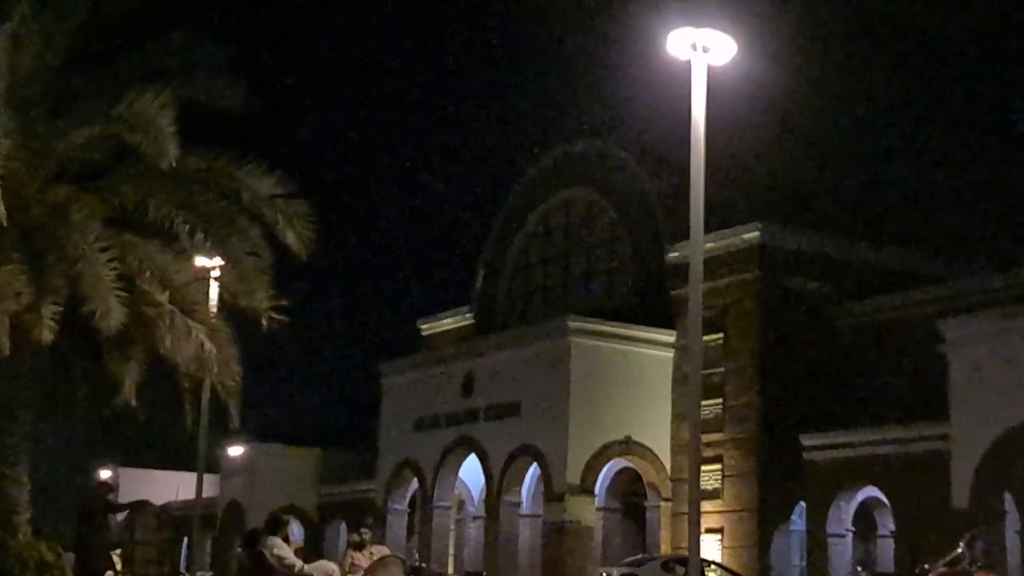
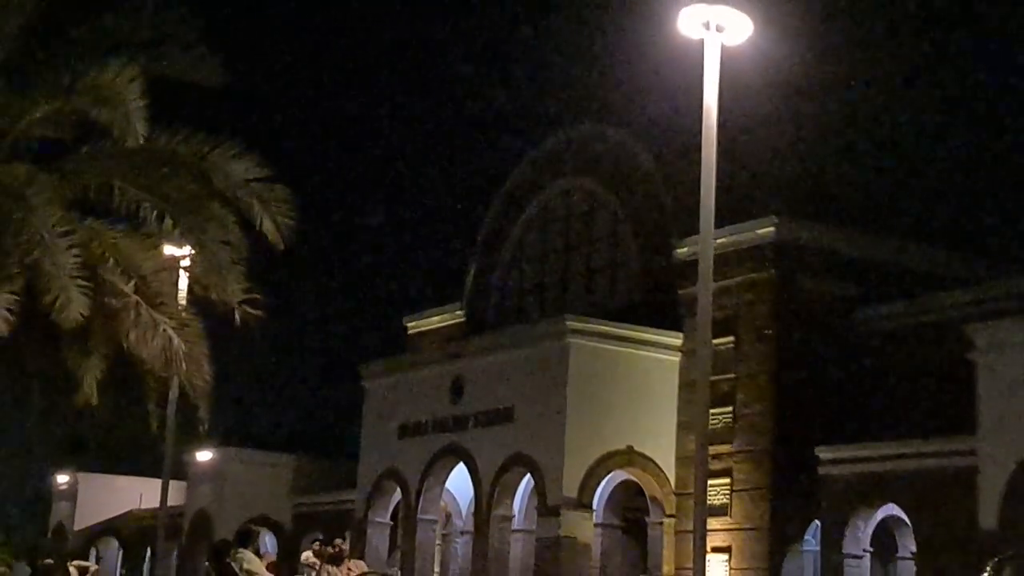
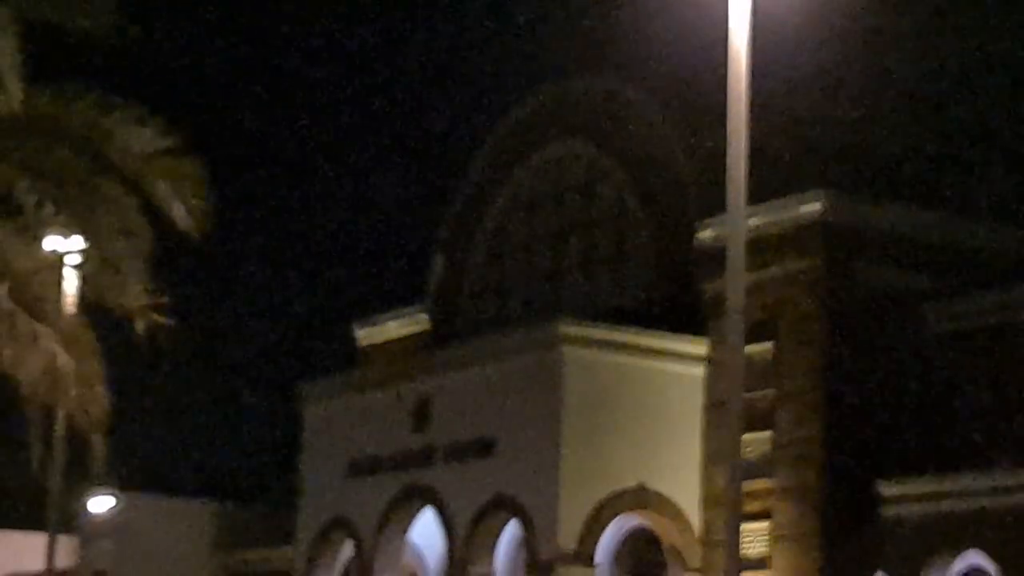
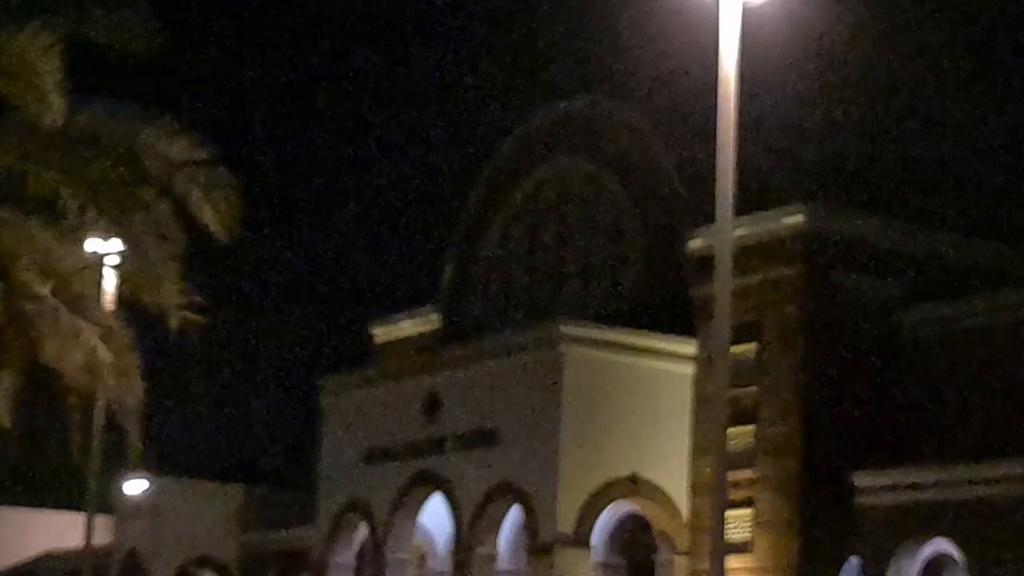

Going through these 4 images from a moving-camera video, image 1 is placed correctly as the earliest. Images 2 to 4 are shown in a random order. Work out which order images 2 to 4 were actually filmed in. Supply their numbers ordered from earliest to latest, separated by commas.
3, 4, 2
